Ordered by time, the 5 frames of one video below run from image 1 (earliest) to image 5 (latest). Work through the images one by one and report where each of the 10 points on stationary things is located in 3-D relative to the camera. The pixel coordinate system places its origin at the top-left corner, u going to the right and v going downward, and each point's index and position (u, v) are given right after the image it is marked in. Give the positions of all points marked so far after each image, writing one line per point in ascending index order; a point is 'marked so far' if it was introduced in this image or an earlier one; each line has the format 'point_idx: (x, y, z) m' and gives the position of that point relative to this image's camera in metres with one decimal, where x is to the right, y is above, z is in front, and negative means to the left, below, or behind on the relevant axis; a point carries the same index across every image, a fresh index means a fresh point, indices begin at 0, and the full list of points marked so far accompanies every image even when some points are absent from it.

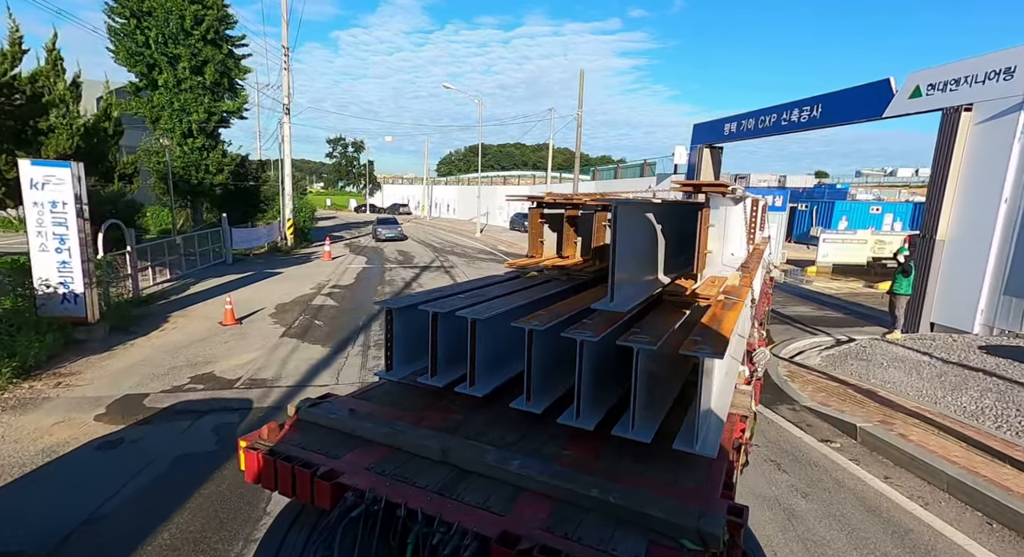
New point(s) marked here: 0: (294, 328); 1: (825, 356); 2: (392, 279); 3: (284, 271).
0: (-4.3, -1.0, +10.0) m
1: (+5.0, -1.3, +7.9) m
2: (-3.9, 0.0, +16.2) m
3: (-7.5, +0.2, +16.3) m
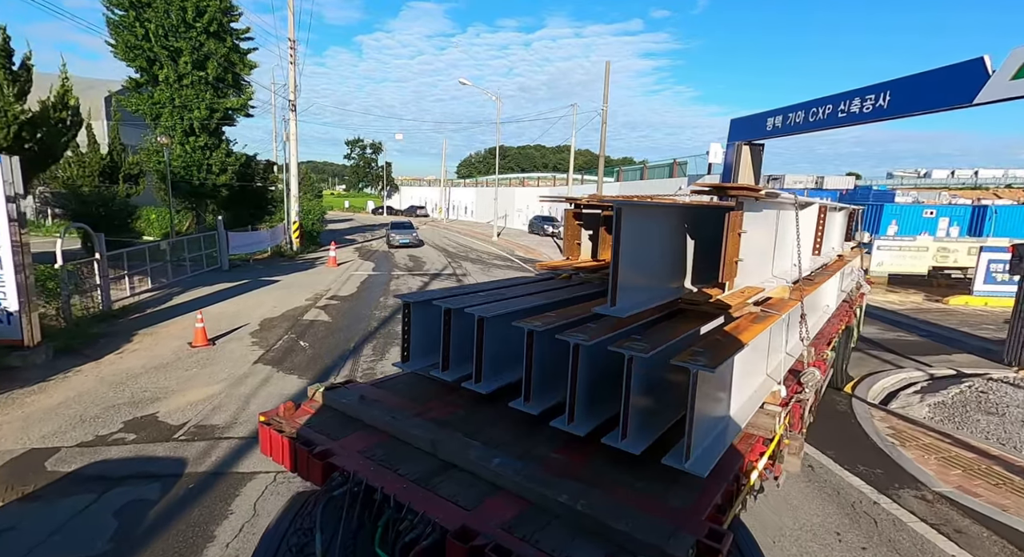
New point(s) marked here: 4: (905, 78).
0: (-4.1, -1.2, +8.6) m
1: (+5.2, -1.6, +6.1) m
2: (-3.3, -0.3, +14.8) m
3: (-7.0, 0.0, +15.0) m
4: (+8.9, +4.6, +11.4) m
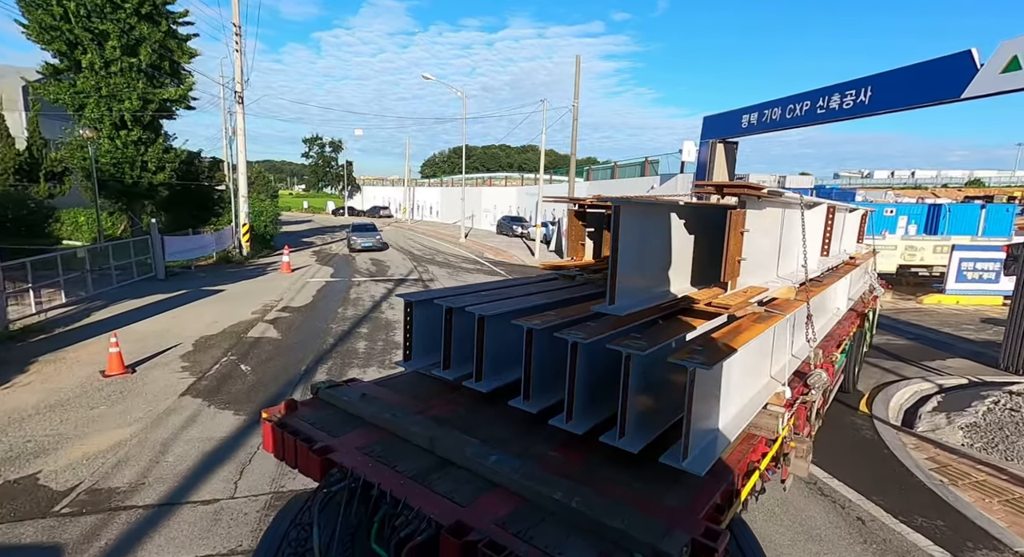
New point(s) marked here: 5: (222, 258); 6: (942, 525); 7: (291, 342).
0: (-4.4, -1.4, +7.3) m
1: (+5.0, -1.7, +5.4) m
2: (-4.1, -0.5, +13.5) m
3: (-7.8, -0.3, +13.5) m
4: (+8.3, +4.5, +11.0) m
5: (-10.8, +0.8, +18.5) m
6: (+3.3, -1.9, +3.8) m
7: (-4.1, -1.2, +9.1) m
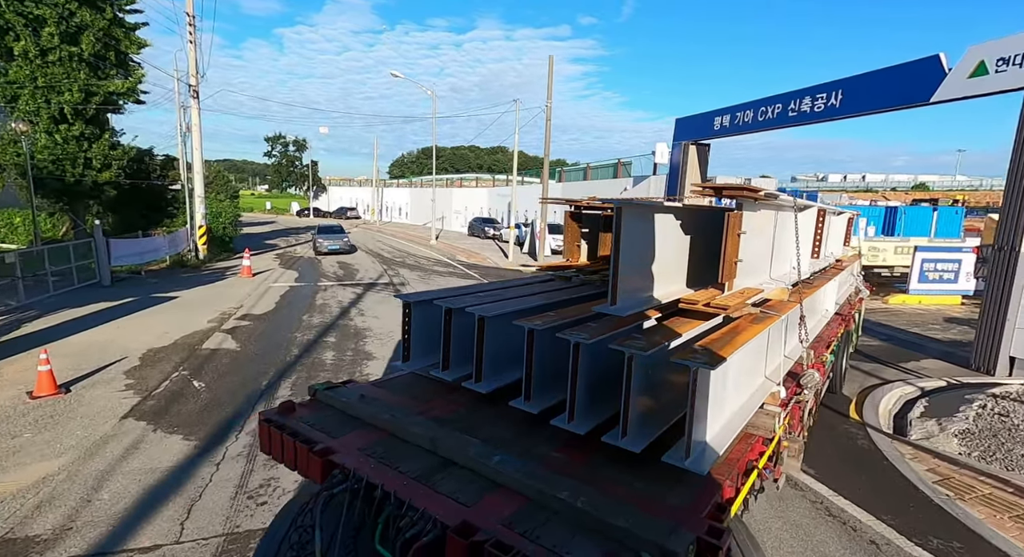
0: (-4.7, -1.5, +6.6) m
1: (+4.8, -1.7, +5.3) m
2: (-4.8, -0.6, +12.8) m
3: (-8.4, -0.4, +12.6) m
4: (+7.7, +4.5, +11.1) m
5: (-11.8, +0.6, +17.4) m
6: (+3.3, -1.9, +3.6) m
7: (-4.5, -1.3, +8.4) m
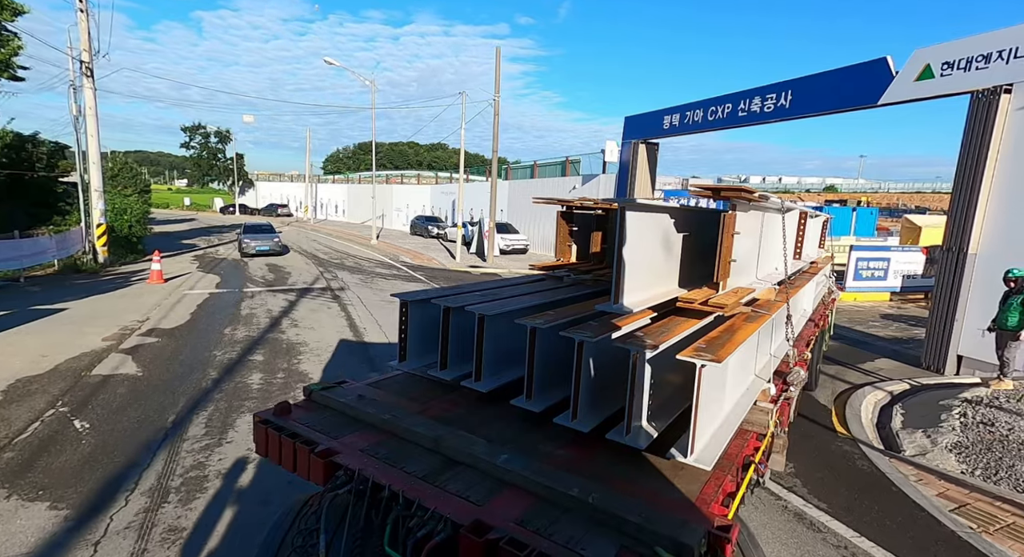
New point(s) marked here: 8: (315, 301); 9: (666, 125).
0: (-5.1, -1.7, +5.1) m
1: (+4.5, -1.8, +5.0) m
2: (-5.9, -0.7, +11.4) m
3: (-9.5, -0.6, +10.7) m
4: (+6.7, +4.5, +11.1) m
5: (-13.4, +0.4, +15.1) m
6: (+3.2, -2.0, +3.2) m
7: (-5.1, -1.4, +7.0) m
8: (-5.0, -0.6, +12.6) m
9: (+5.0, +4.9, +15.8) m
